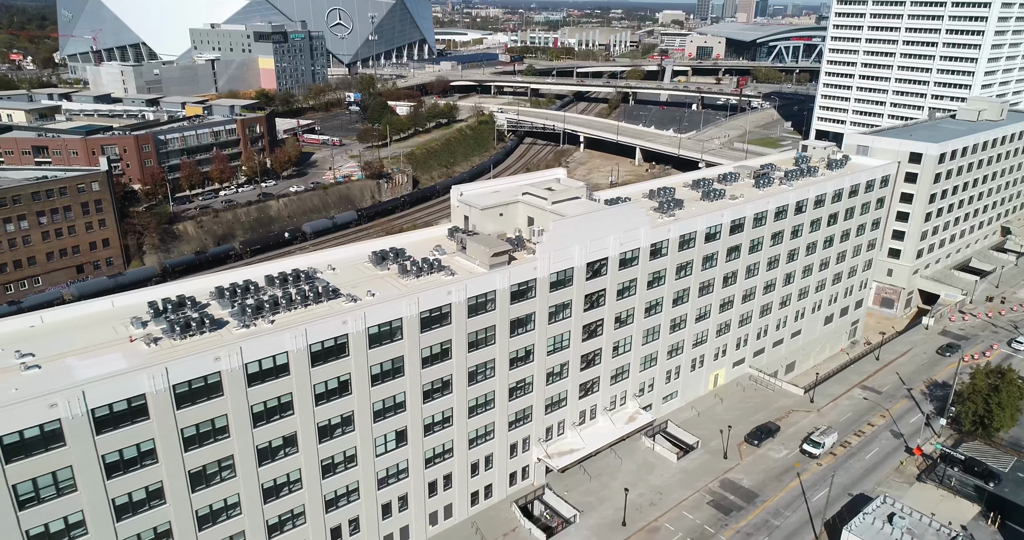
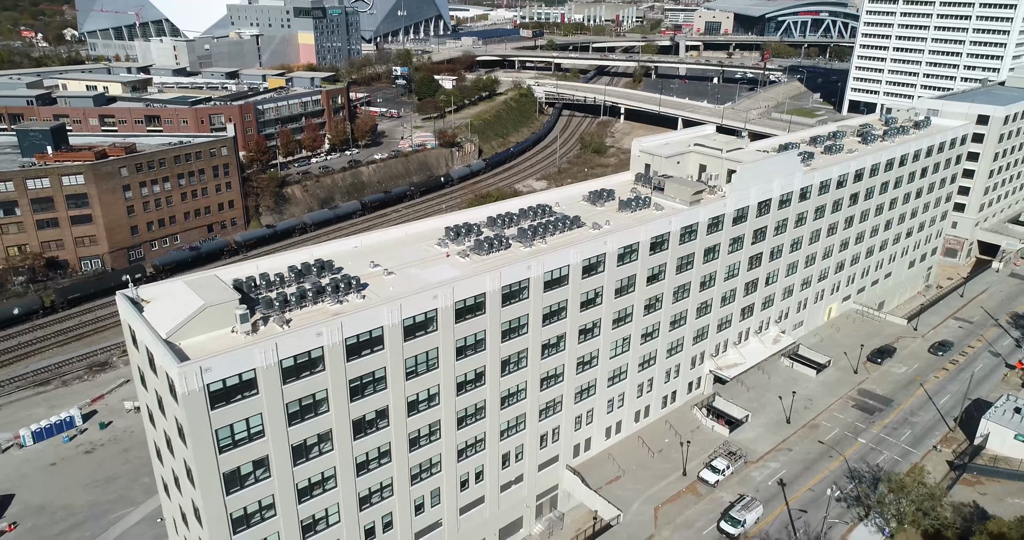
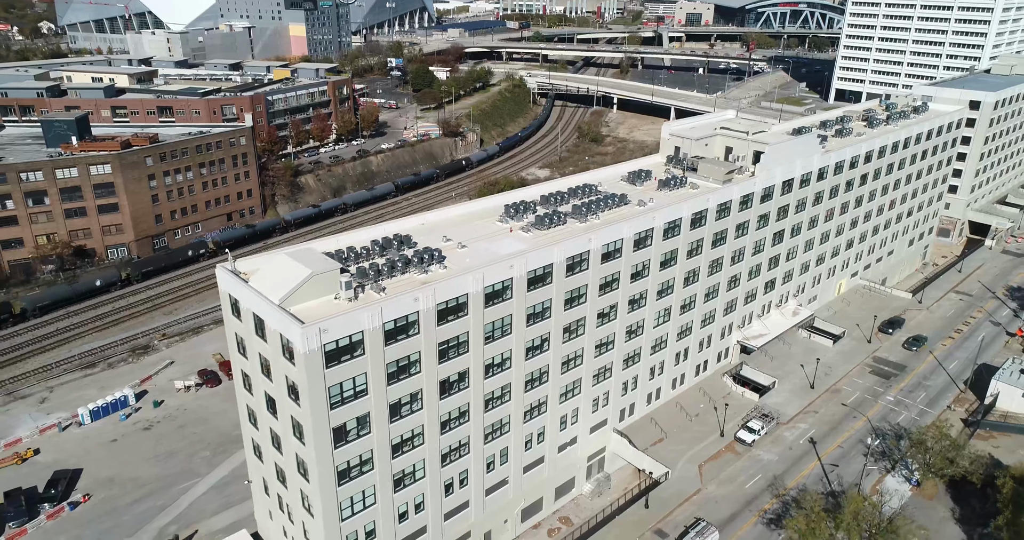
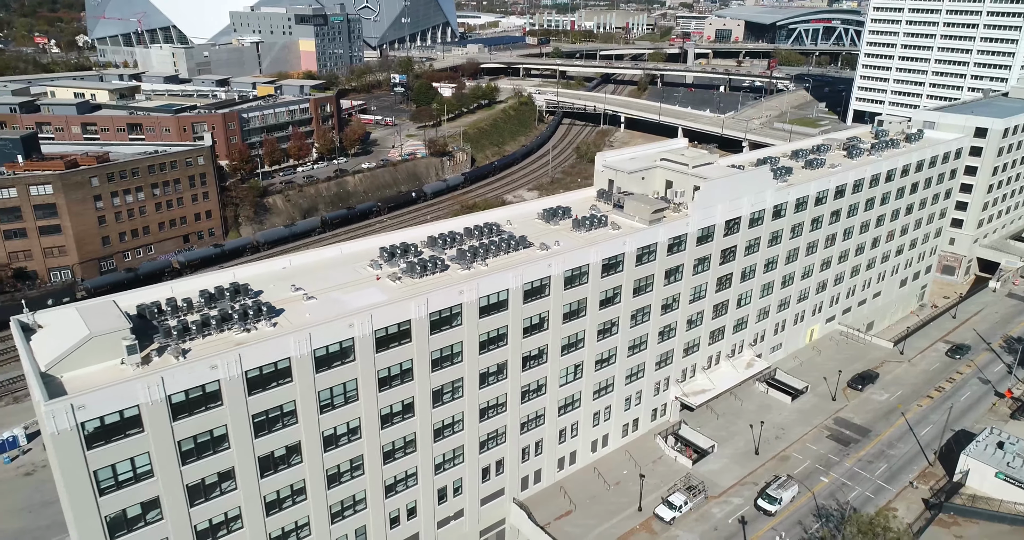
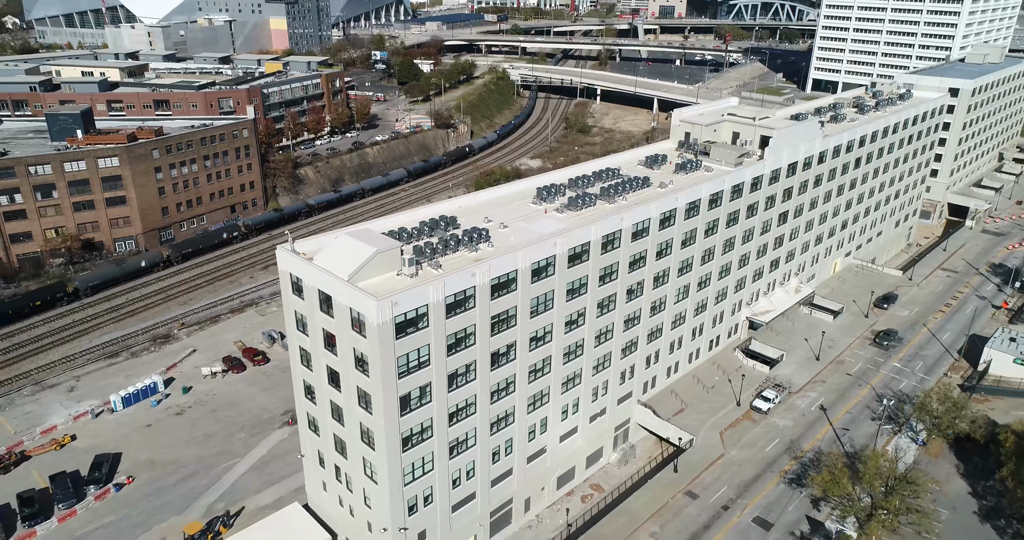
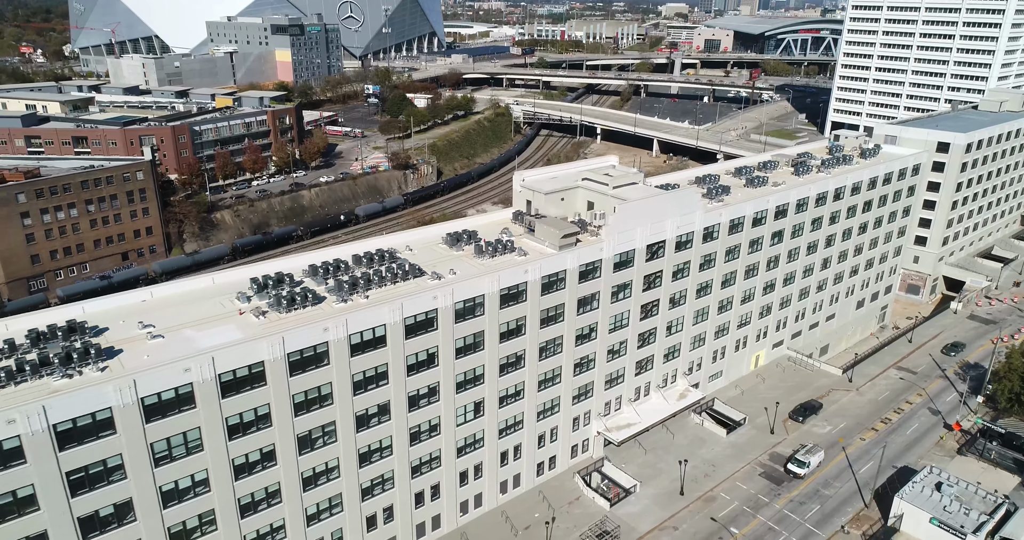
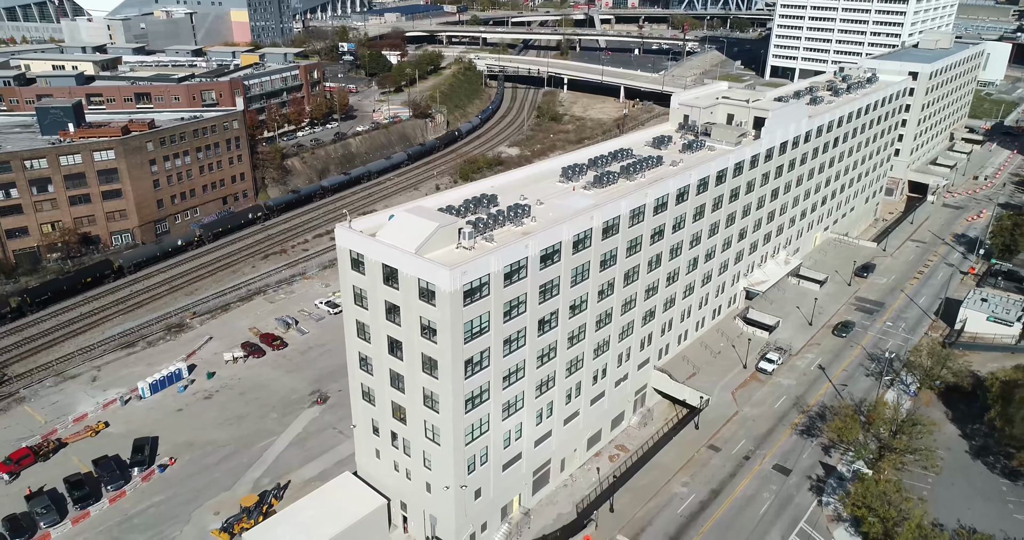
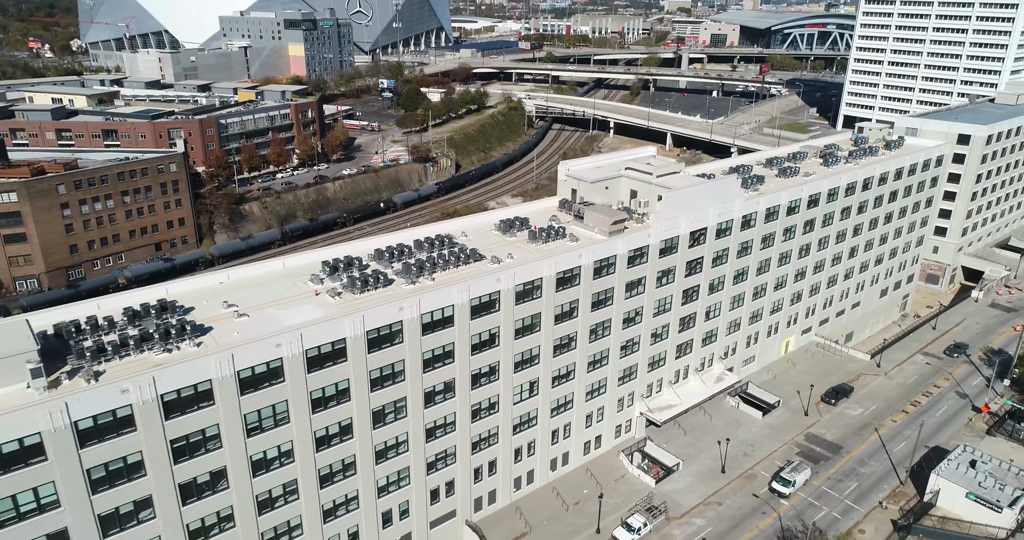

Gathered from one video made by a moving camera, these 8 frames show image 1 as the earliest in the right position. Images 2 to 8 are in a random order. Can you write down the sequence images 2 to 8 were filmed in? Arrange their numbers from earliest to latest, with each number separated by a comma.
6, 8, 4, 2, 3, 5, 7
